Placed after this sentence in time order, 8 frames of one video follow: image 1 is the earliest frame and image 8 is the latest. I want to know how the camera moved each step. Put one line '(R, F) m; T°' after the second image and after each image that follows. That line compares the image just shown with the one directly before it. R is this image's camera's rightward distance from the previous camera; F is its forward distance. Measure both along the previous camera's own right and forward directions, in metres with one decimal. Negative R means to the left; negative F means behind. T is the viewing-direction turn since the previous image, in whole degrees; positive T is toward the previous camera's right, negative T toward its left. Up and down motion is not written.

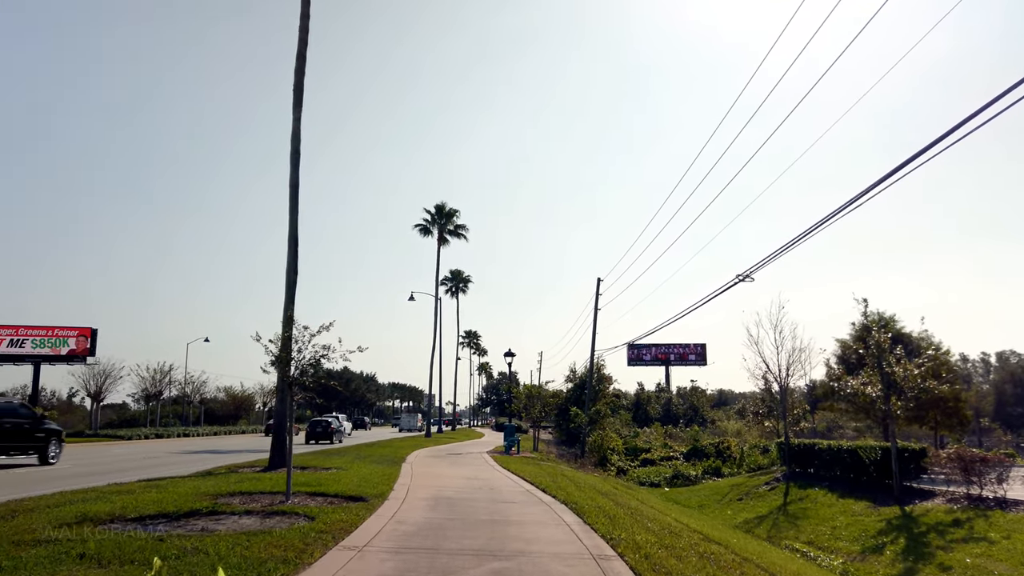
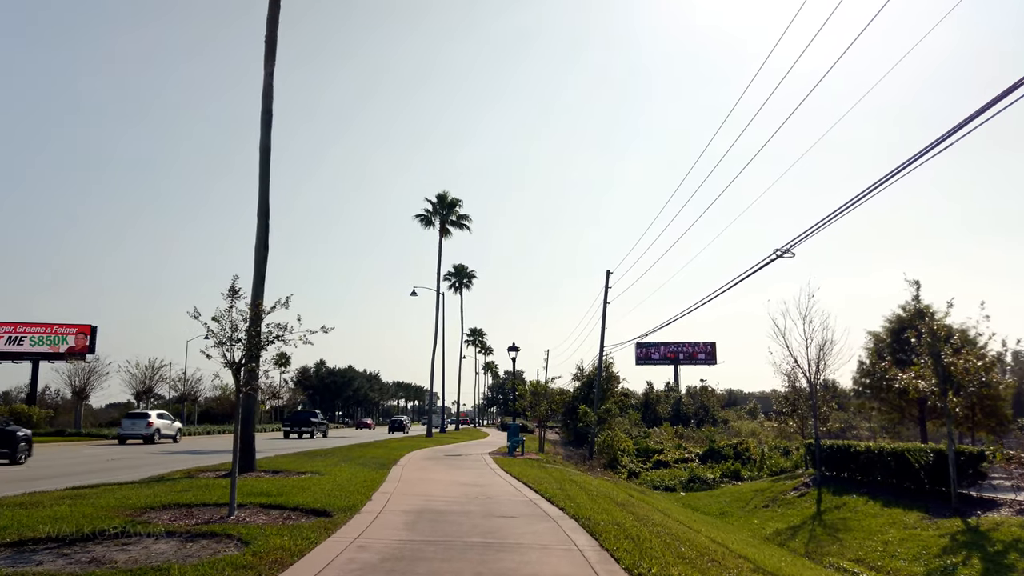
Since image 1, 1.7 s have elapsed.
(+0.1, +2.2) m; -1°
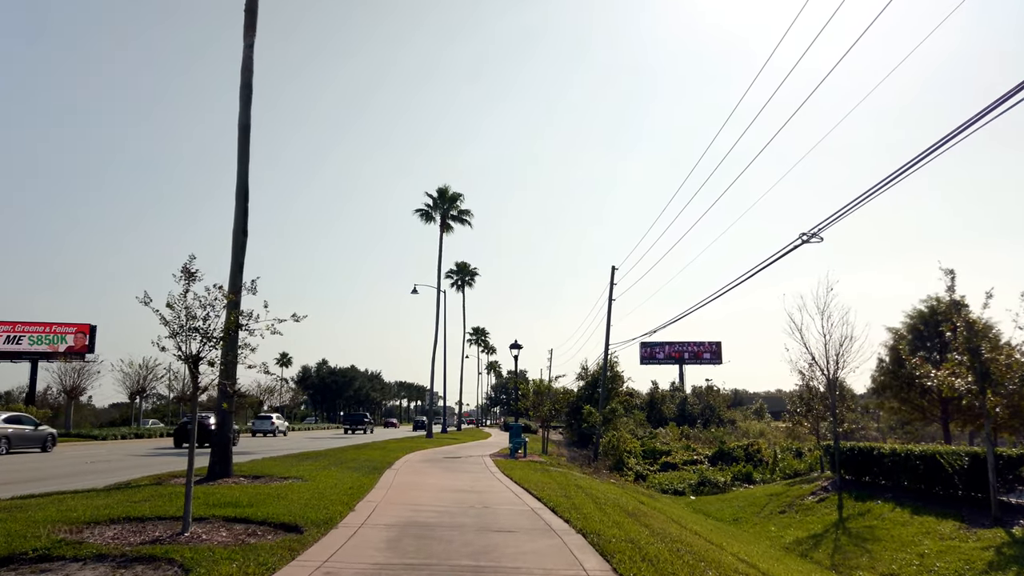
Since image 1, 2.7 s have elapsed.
(+0.1, +1.2) m; 0°
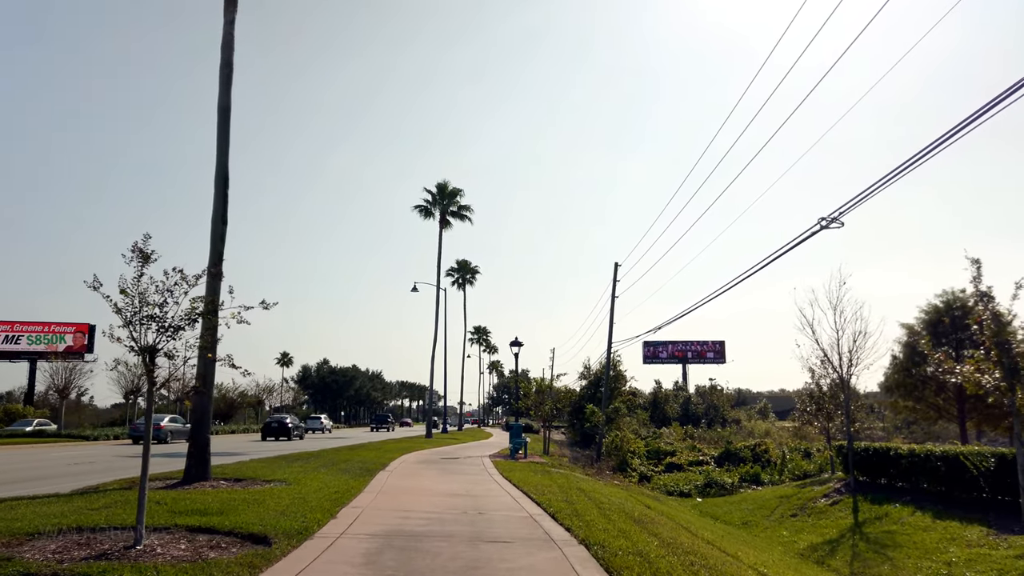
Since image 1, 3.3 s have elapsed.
(+0.1, +0.9) m; 0°
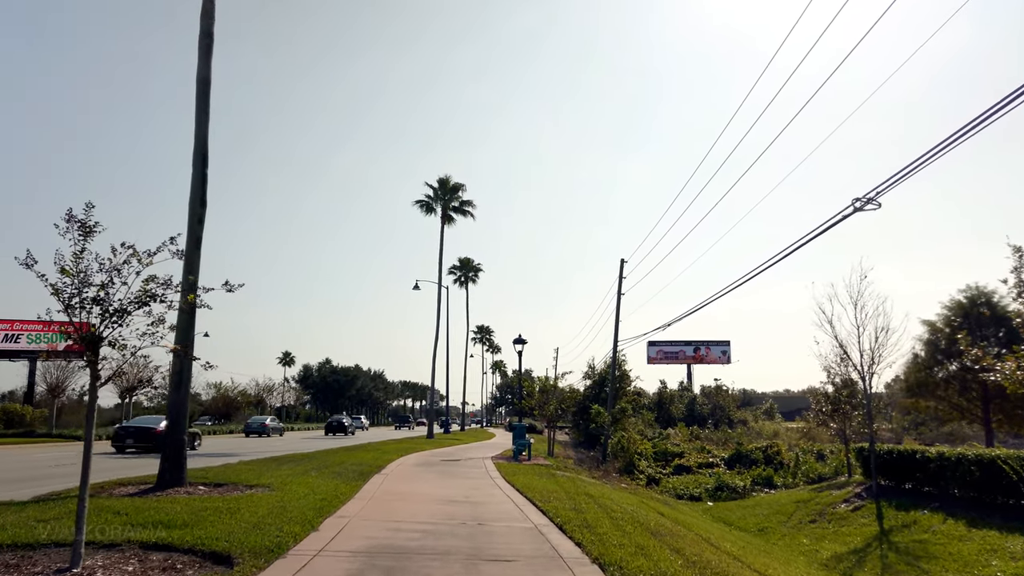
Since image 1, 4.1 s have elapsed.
(0.0, +1.0) m; 0°
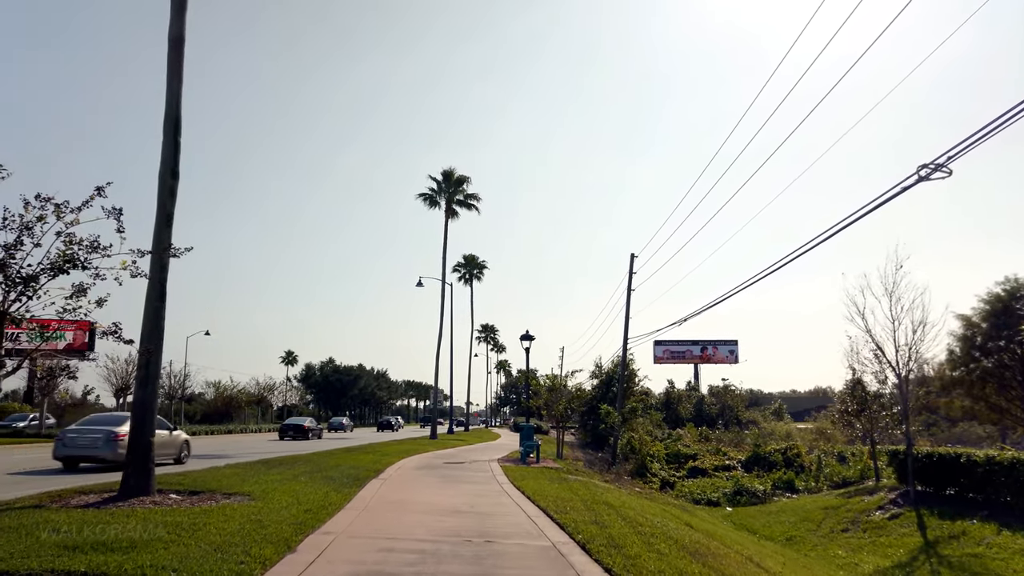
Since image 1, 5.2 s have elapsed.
(-0.1, +1.4) m; 0°
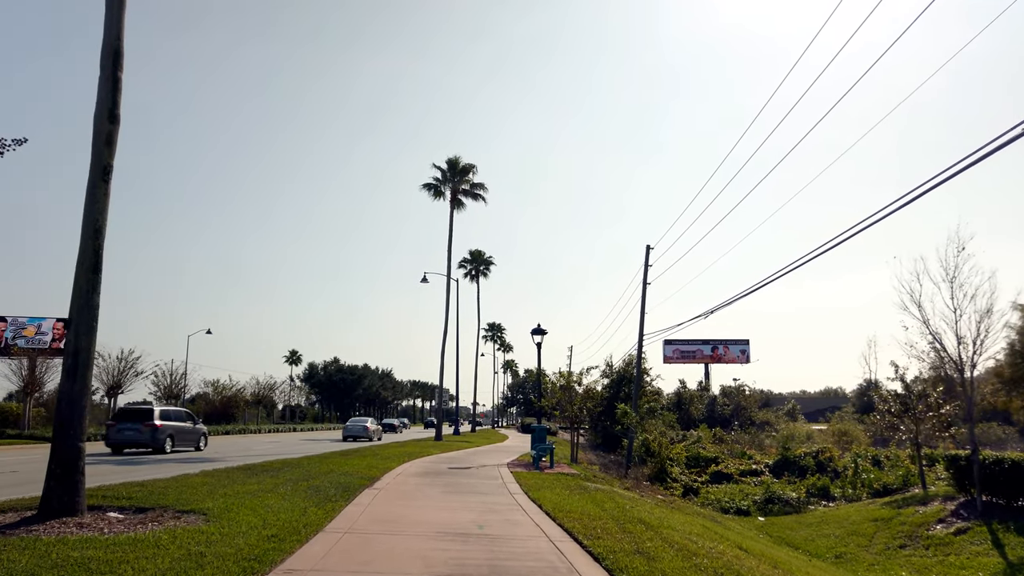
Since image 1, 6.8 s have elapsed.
(-0.2, +2.0) m; -1°
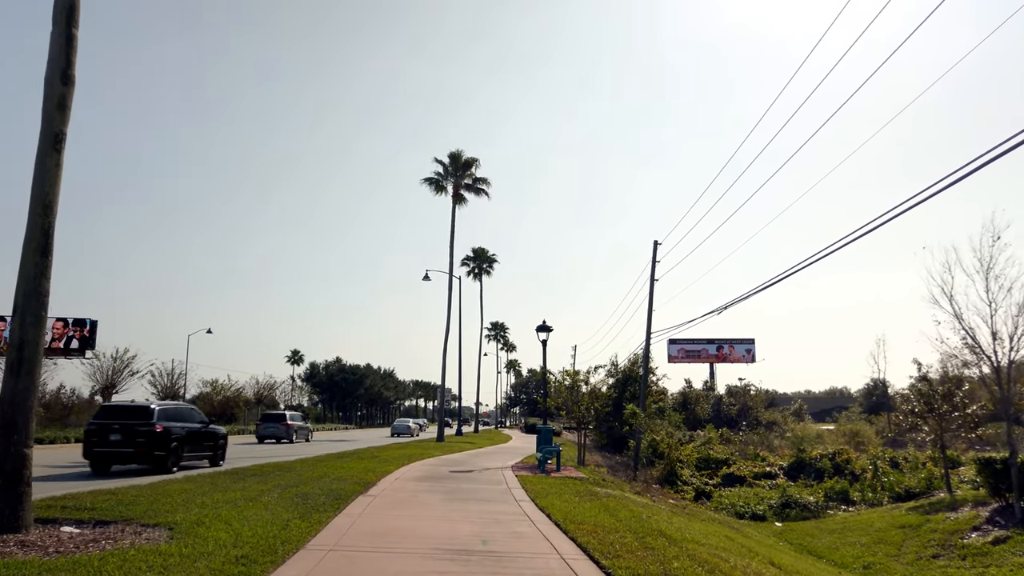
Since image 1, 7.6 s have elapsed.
(0.0, +1.0) m; 0°
